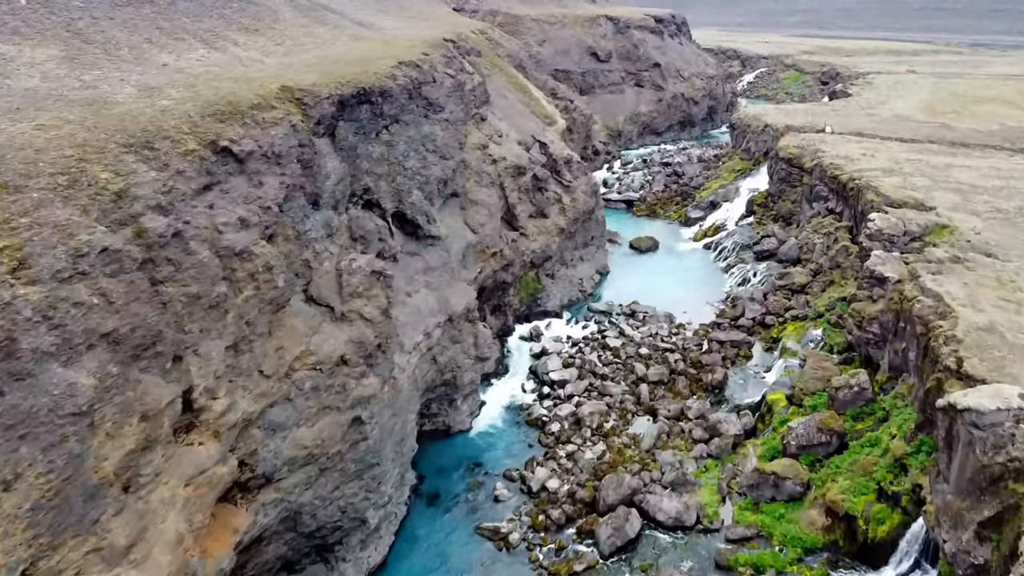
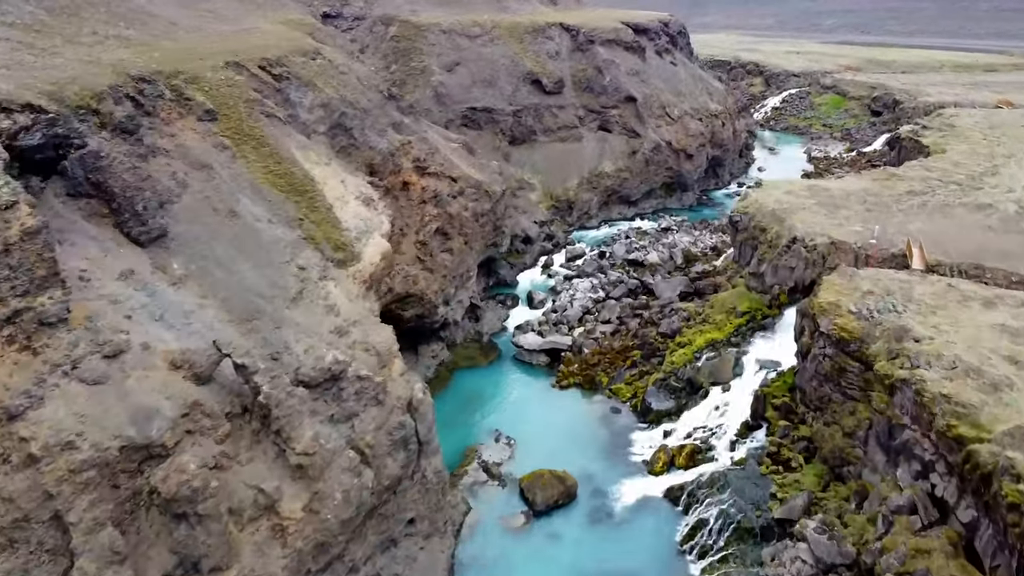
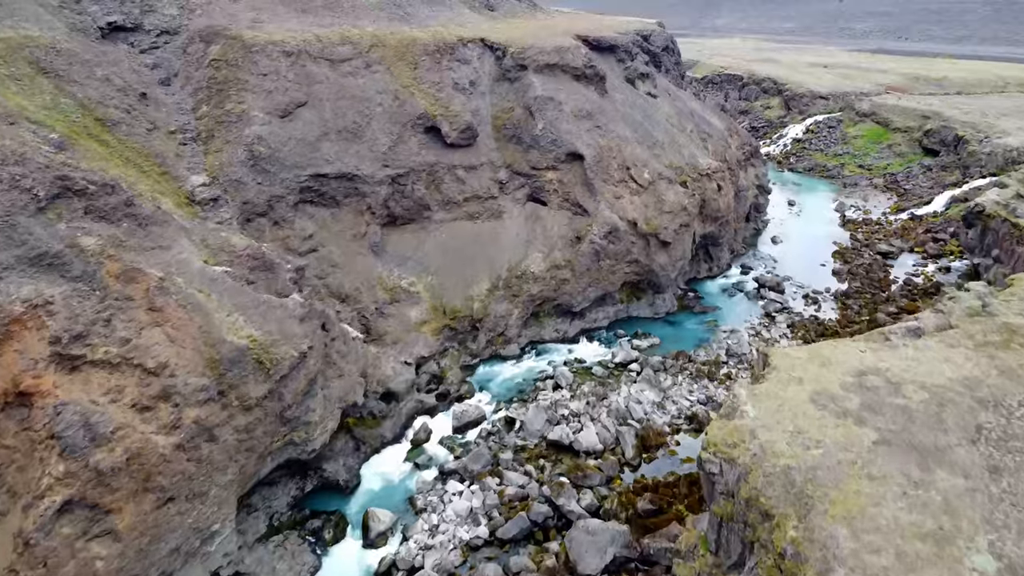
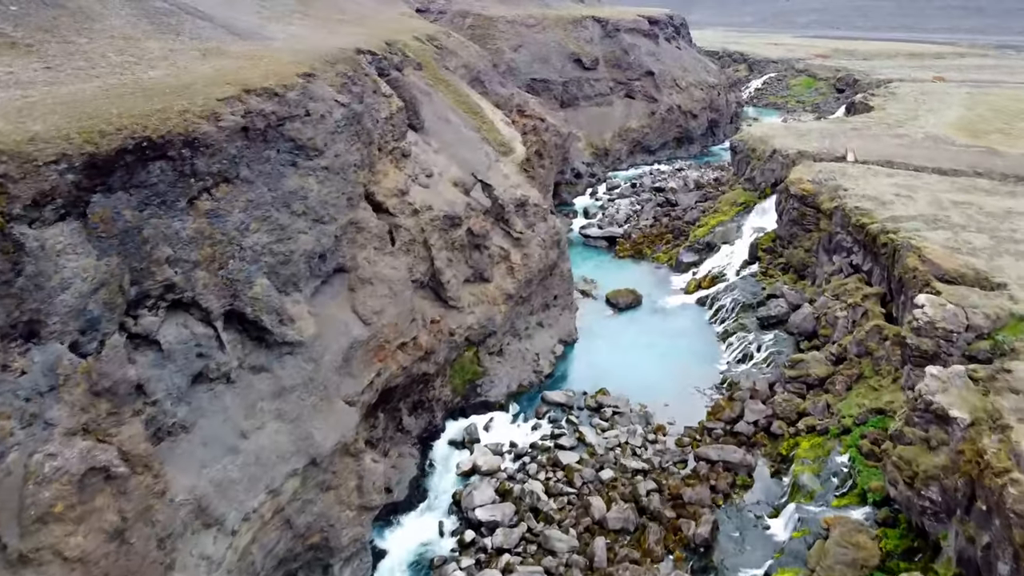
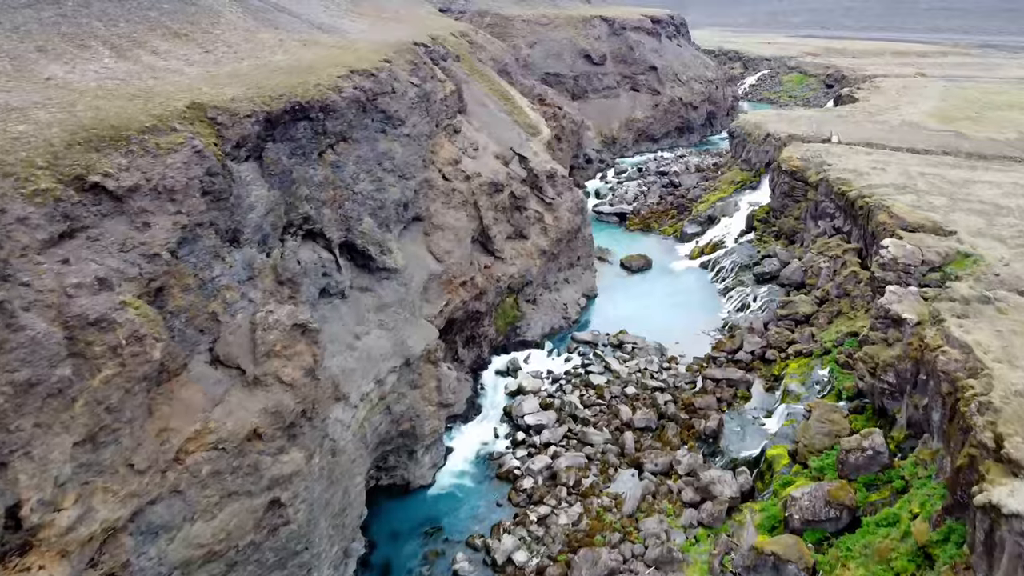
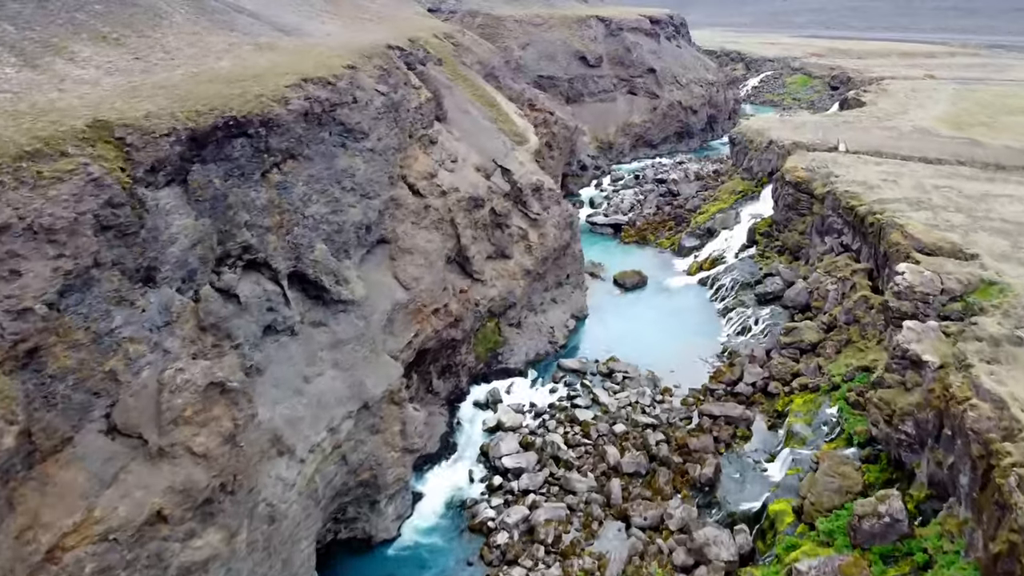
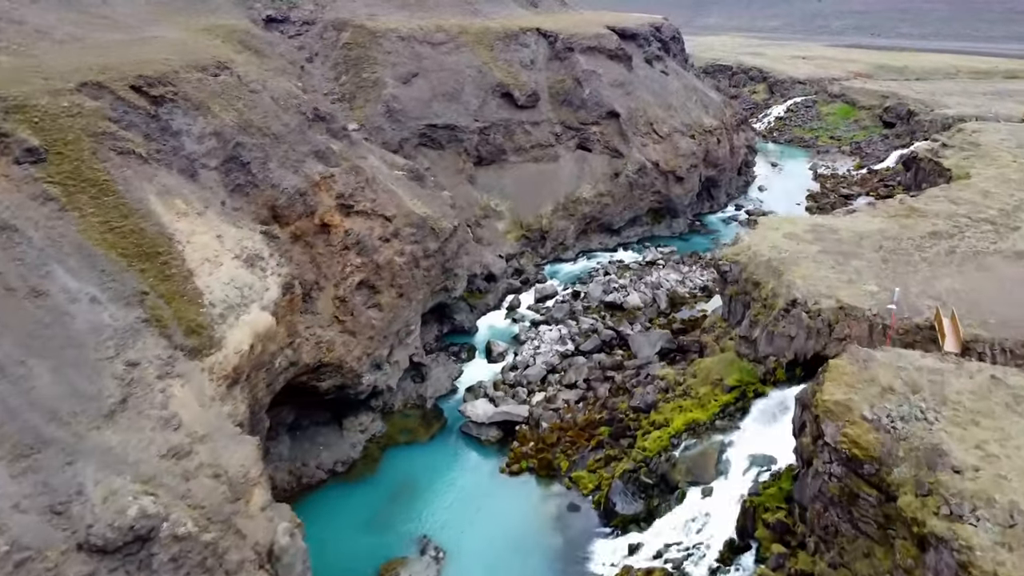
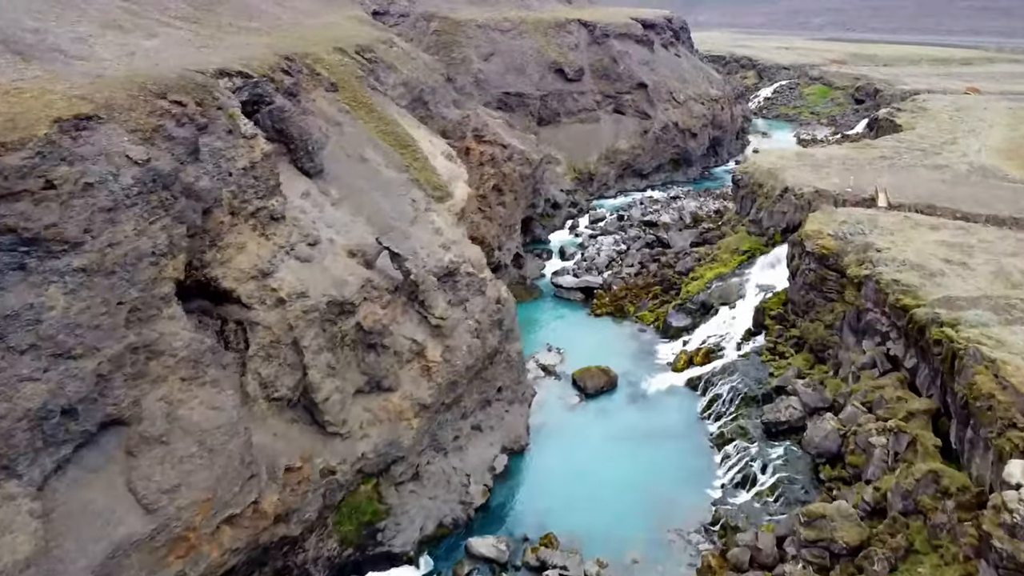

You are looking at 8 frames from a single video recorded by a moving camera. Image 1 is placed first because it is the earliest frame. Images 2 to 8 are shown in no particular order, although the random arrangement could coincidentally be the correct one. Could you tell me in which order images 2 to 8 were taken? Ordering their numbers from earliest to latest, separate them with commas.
5, 6, 4, 8, 2, 7, 3
